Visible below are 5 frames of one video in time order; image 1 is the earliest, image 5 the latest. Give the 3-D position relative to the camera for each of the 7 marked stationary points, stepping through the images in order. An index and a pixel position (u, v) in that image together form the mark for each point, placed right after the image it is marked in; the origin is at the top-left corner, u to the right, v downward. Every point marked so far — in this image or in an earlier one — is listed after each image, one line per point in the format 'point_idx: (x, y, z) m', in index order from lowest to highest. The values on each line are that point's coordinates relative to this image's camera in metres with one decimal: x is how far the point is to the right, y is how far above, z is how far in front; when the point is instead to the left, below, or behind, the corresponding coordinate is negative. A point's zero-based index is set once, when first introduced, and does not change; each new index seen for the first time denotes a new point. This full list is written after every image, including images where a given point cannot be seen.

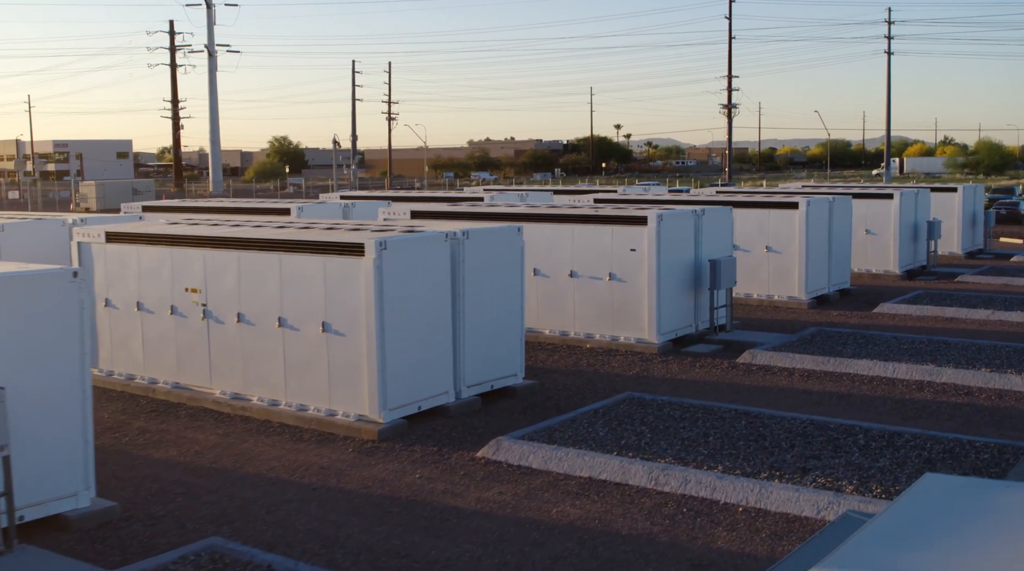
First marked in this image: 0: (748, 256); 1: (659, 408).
0: (+4.4, +0.6, +19.5) m
1: (+1.5, -1.2, +10.6) m
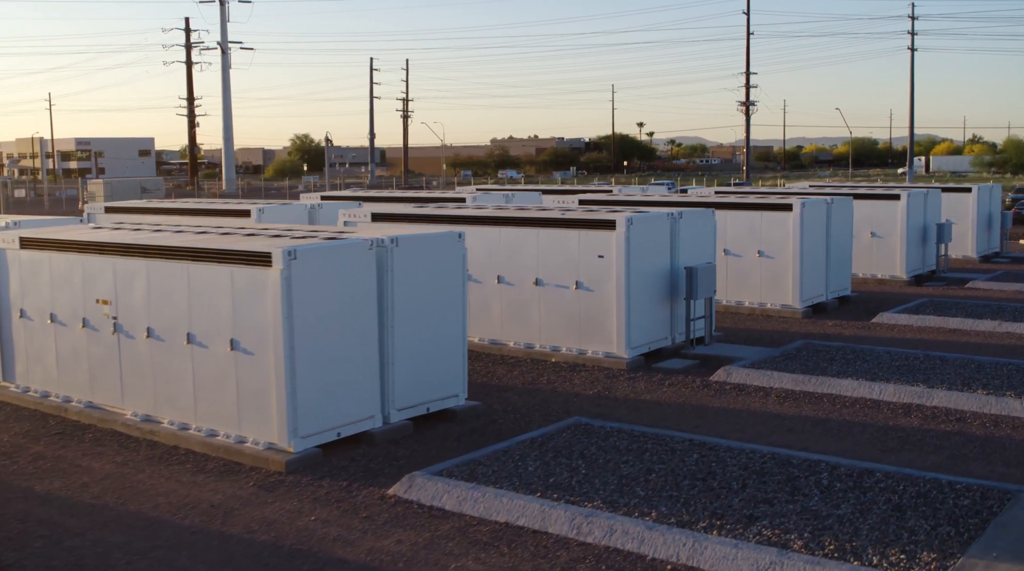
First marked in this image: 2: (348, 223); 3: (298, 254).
0: (+4.0, +0.4, +18.3) m
1: (+0.8, -1.4, +9.4) m
2: (-2.5, +0.9, +15.8) m
3: (-1.9, +0.3, +9.0) m
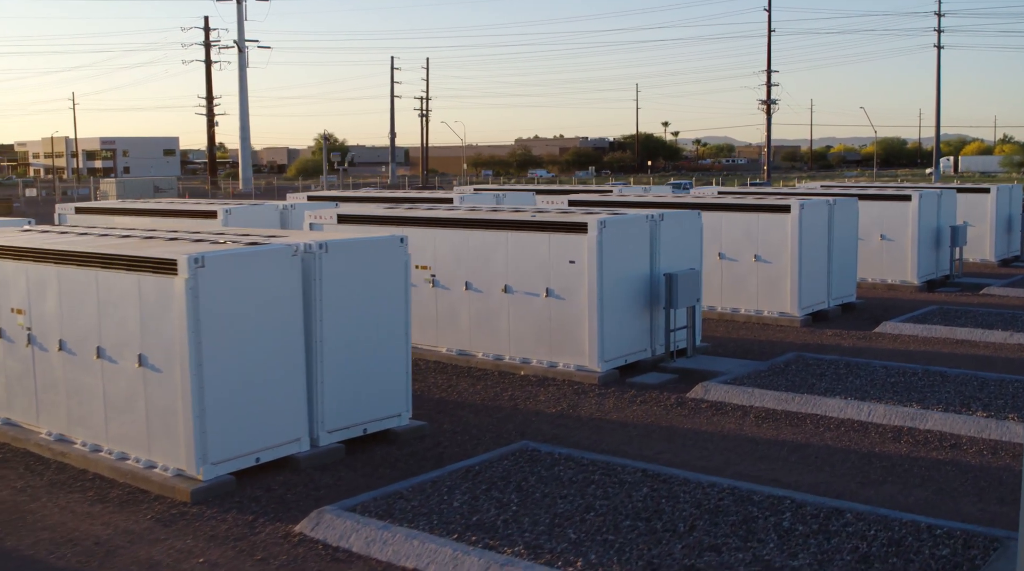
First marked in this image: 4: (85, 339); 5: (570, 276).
0: (+3.7, +0.3, +17.2) m
1: (+0.3, -1.5, +8.5) m
2: (-2.9, +0.9, +14.9) m
3: (-2.4, +0.2, +8.1) m
4: (-3.8, -0.5, +9.1) m
5: (+0.7, +0.1, +12.4) m
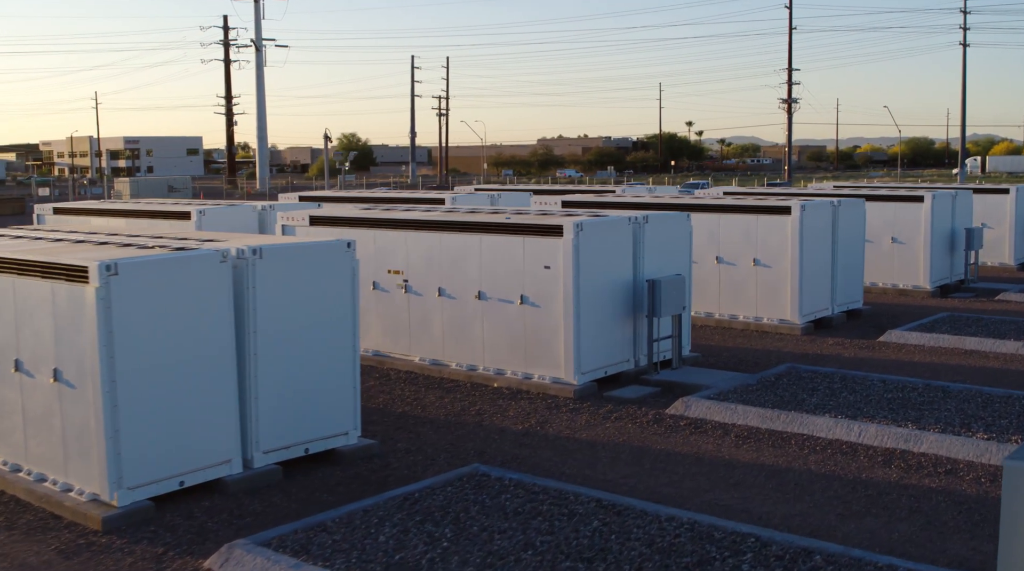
0: (+3.5, +0.3, +16.4) m
1: (-0.1, -1.5, +7.7) m
2: (-3.1, +0.8, +14.3) m
3: (-2.8, +0.1, +7.4) m
4: (-4.2, -0.5, +8.5) m
5: (+0.4, 0.0, +11.6) m
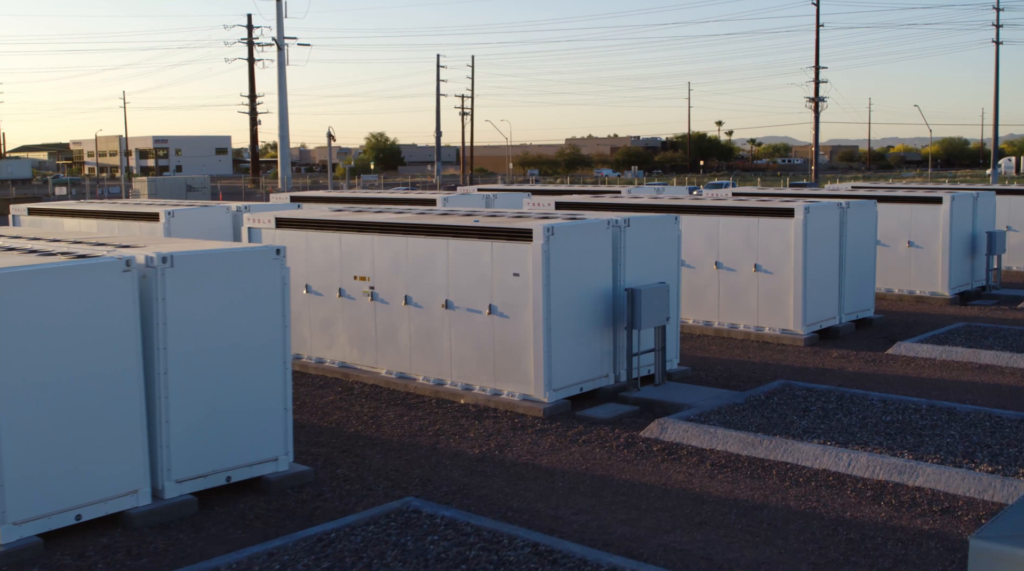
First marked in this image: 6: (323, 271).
0: (+3.3, +0.1, +15.4) m
1: (-0.6, -1.6, +6.9) m
2: (-3.4, +0.7, +13.5) m
3: (-3.3, 0.0, +6.6) m
4: (-4.6, -0.6, +7.7) m
5: (0.0, -0.1, +10.7) m
6: (-2.3, +0.2, +12.6) m
